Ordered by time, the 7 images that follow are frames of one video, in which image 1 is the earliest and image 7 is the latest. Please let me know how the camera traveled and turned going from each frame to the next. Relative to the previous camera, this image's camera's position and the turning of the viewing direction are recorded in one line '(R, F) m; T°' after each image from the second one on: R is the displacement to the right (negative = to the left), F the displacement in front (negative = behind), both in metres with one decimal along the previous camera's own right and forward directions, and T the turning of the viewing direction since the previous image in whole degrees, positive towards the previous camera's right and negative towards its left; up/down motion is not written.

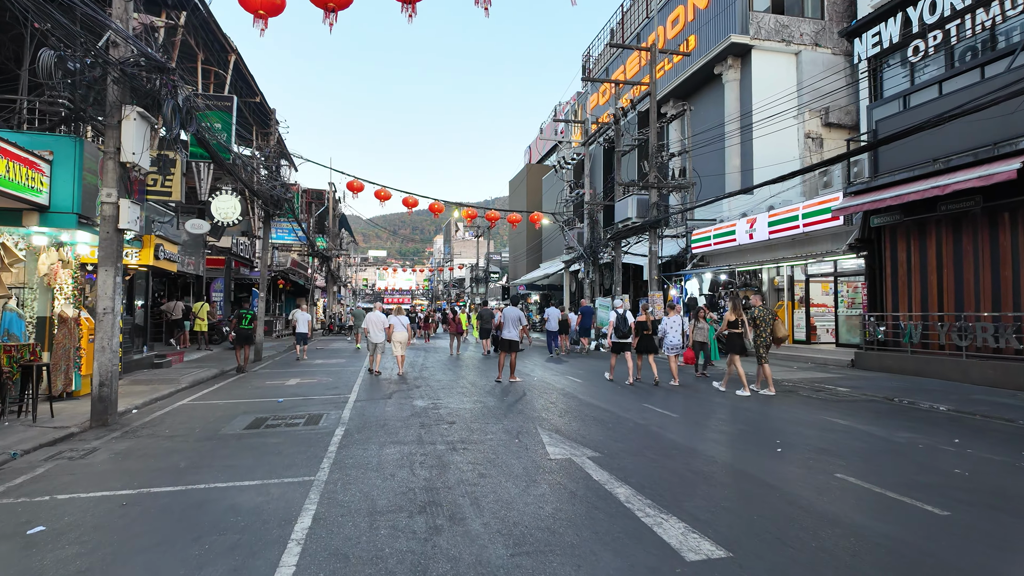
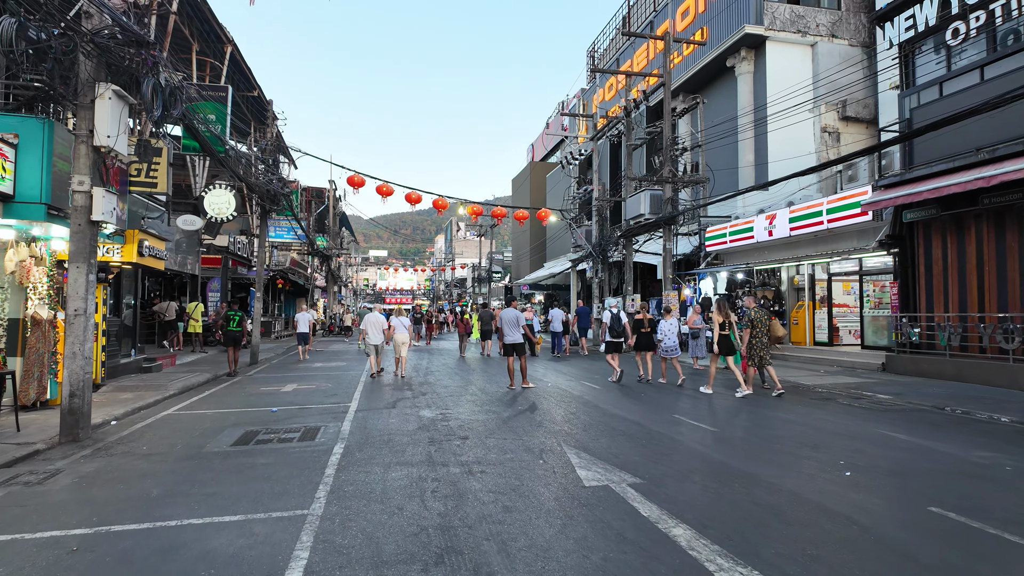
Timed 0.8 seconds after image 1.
(-0.2, +0.8) m; 0°
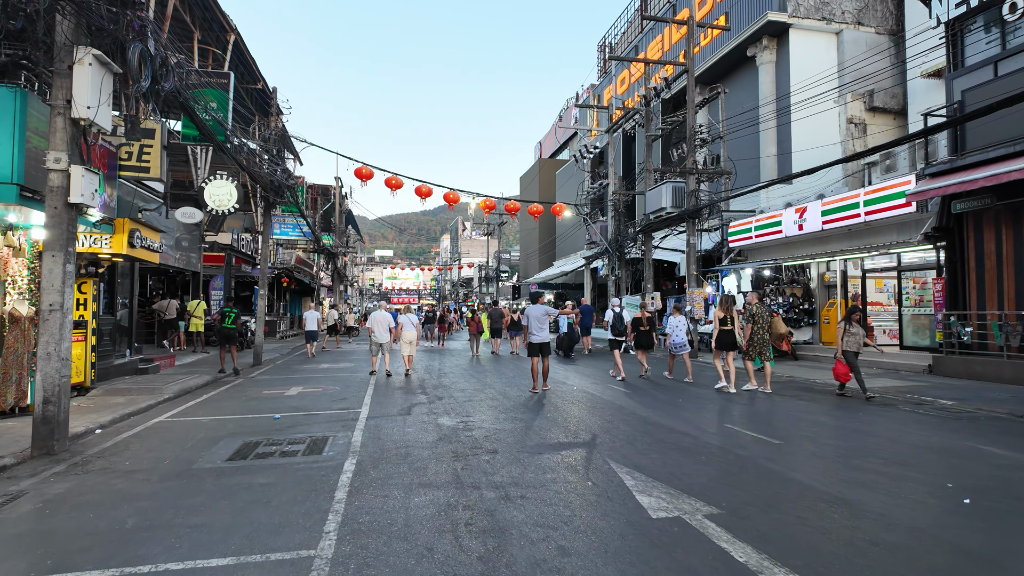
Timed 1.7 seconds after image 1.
(-0.3, +0.9) m; 0°
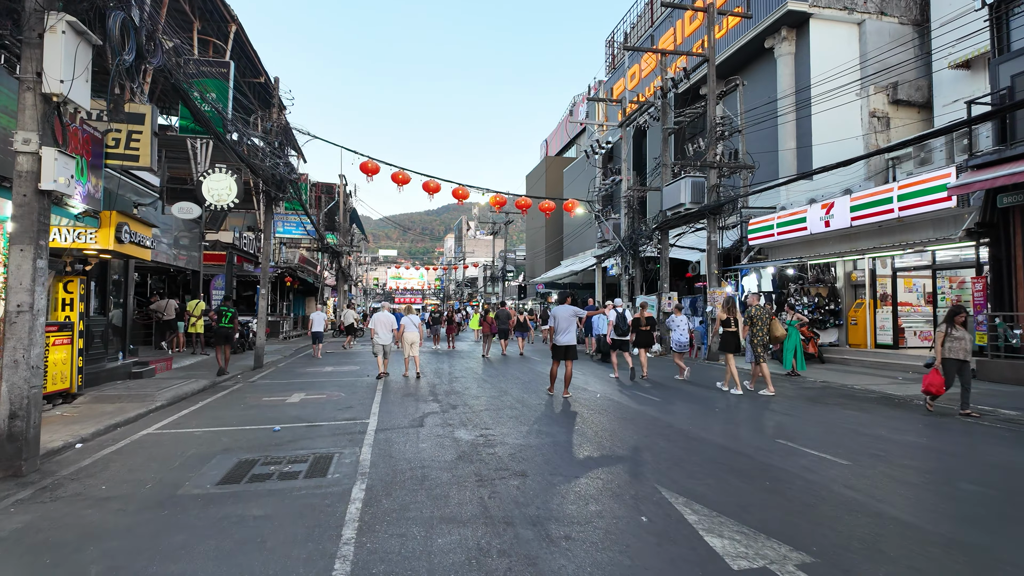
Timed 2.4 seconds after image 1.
(-0.2, +0.7) m; 0°
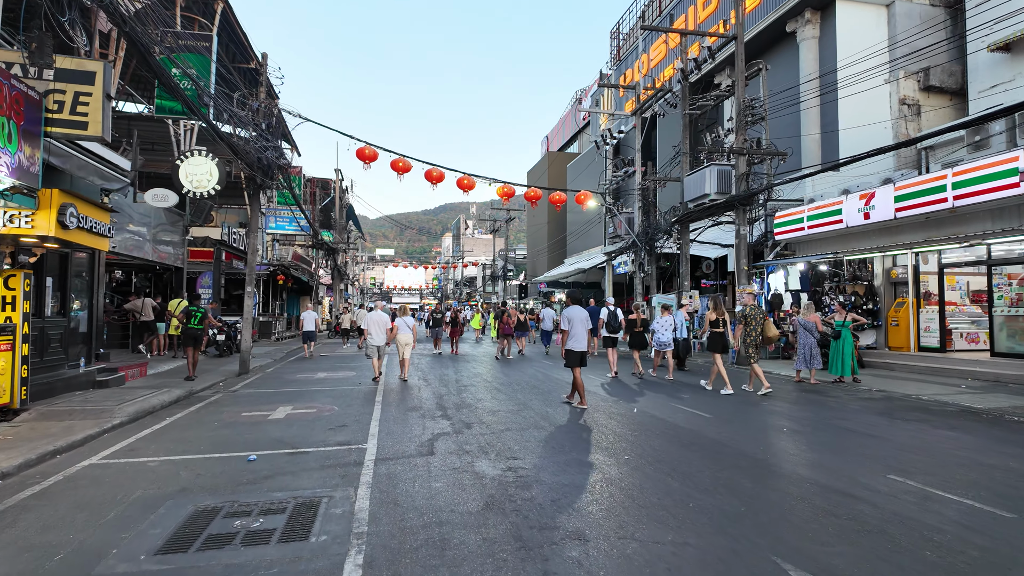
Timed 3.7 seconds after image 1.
(-0.3, +1.4) m; 0°
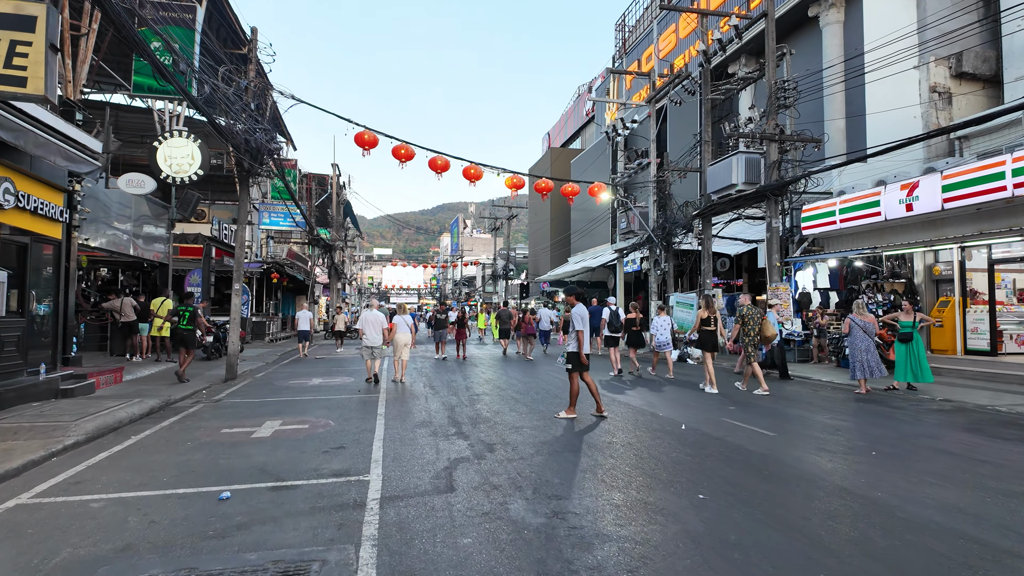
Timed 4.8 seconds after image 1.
(-0.3, +1.2) m; 0°
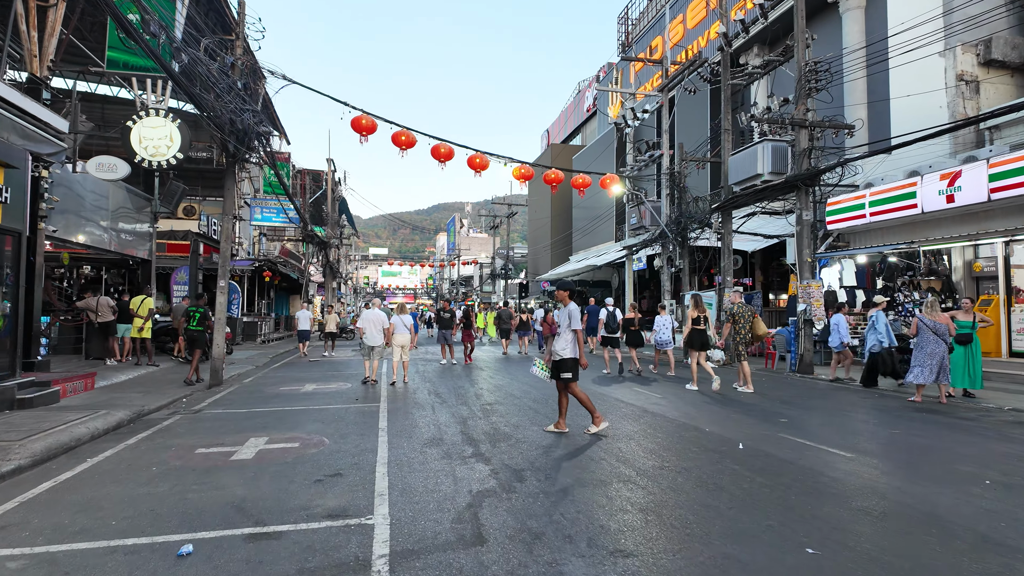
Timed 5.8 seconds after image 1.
(-0.3, +1.0) m; 0°
